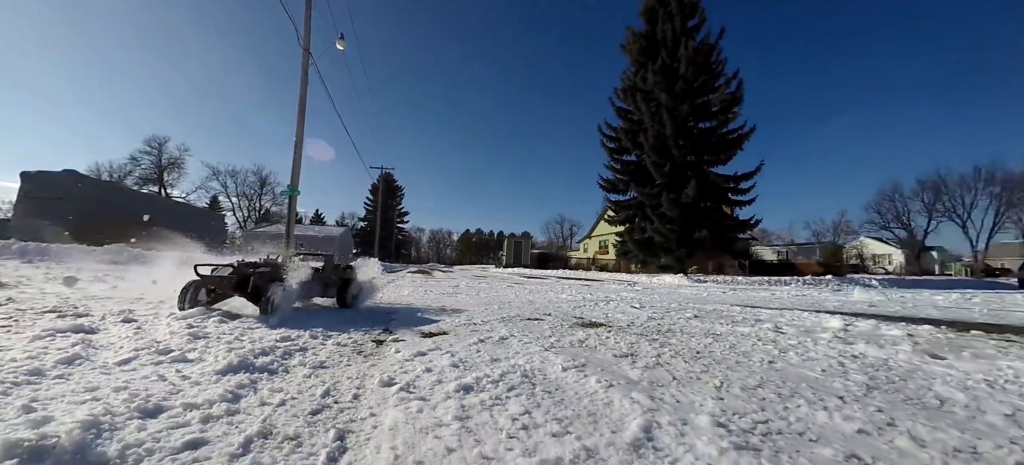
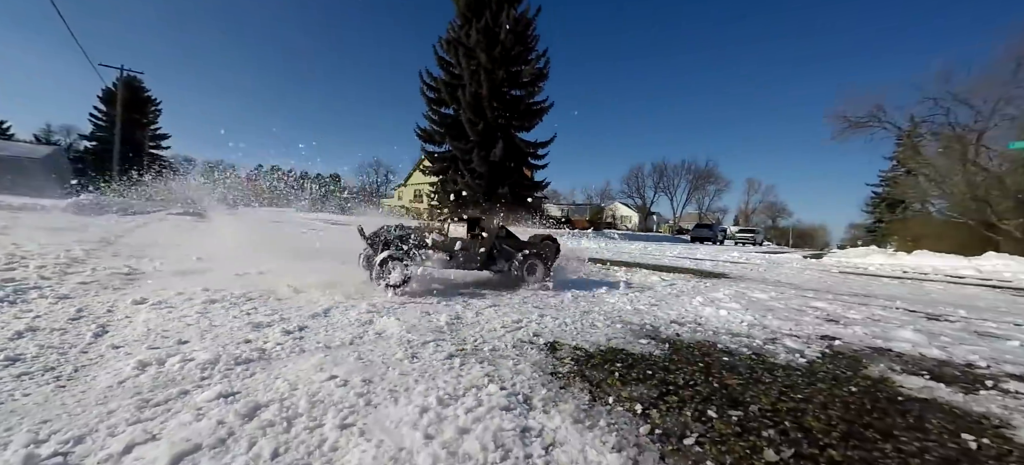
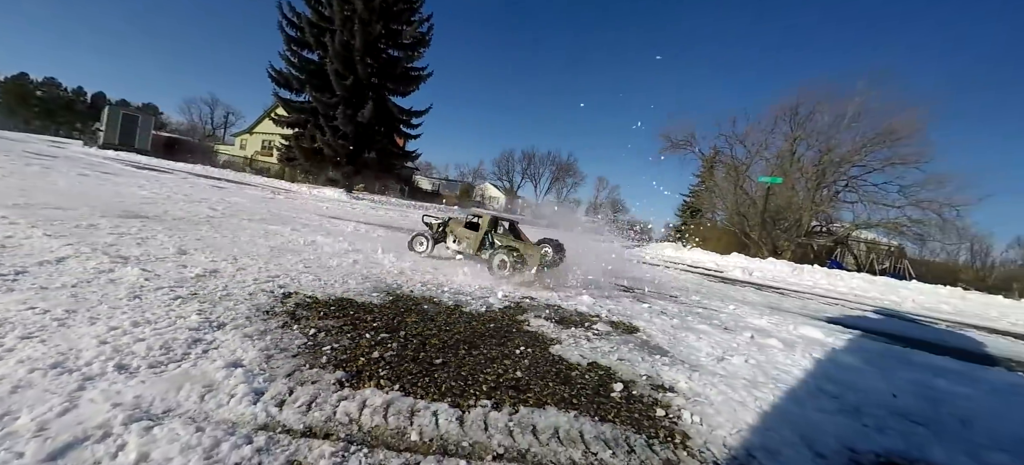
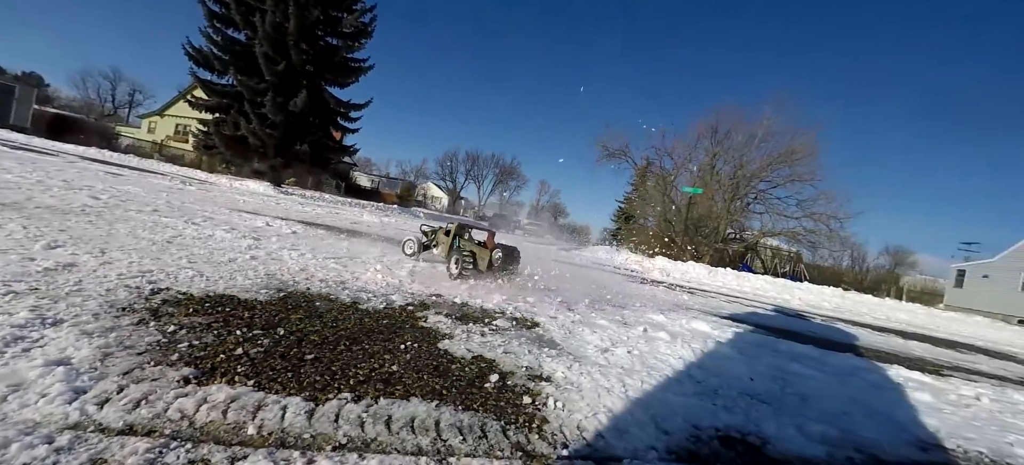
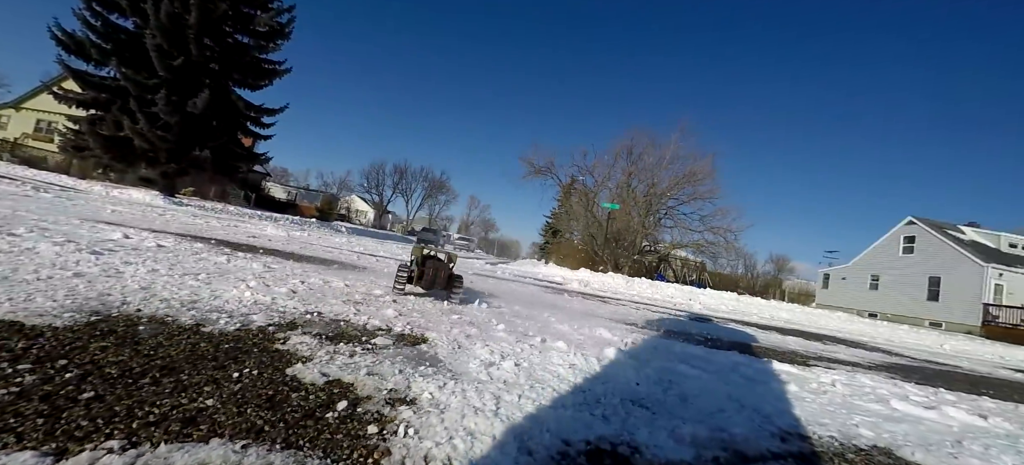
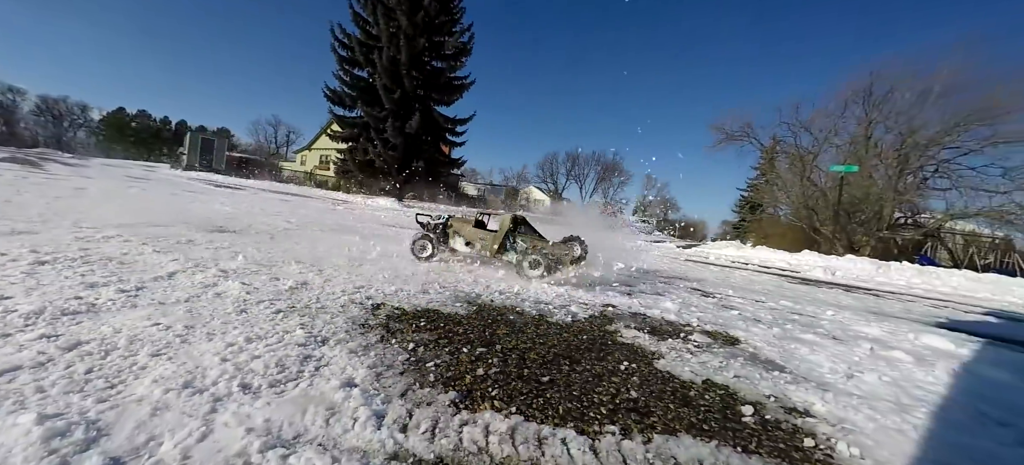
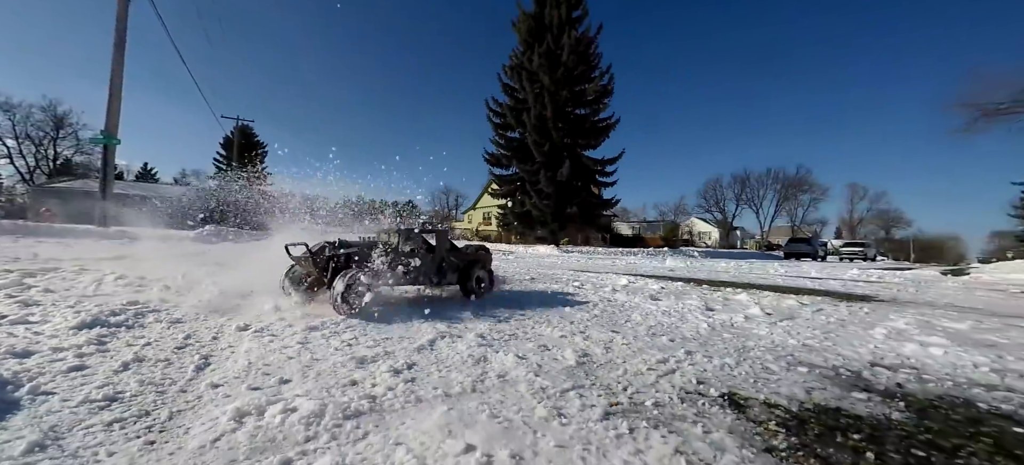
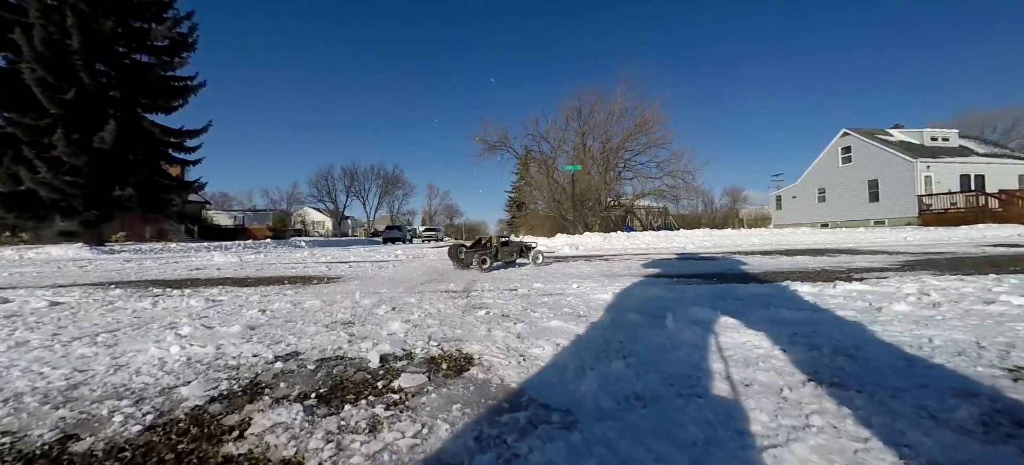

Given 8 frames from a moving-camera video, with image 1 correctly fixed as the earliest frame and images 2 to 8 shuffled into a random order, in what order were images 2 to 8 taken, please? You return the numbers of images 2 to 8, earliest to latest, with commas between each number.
7, 2, 6, 3, 4, 5, 8
